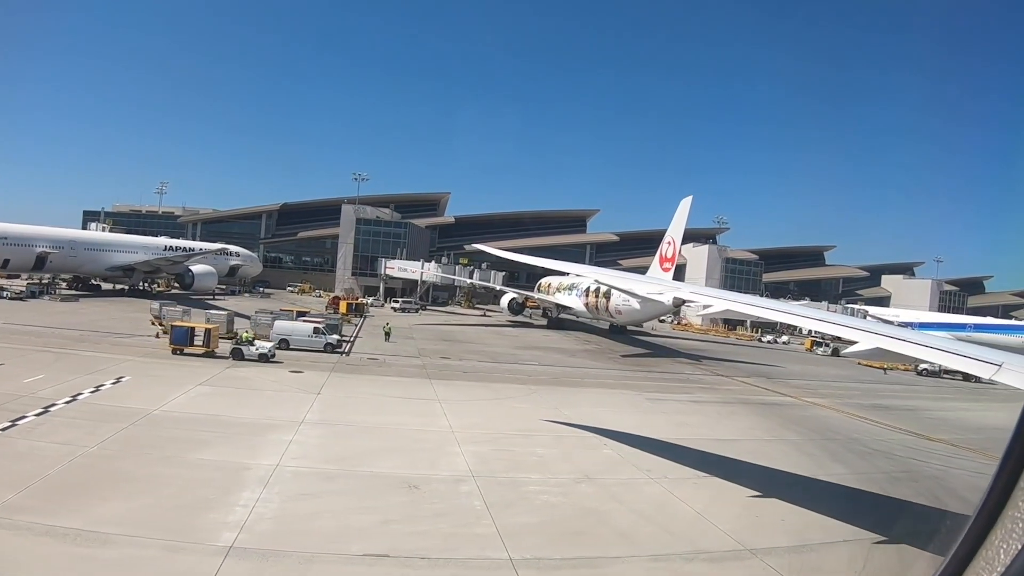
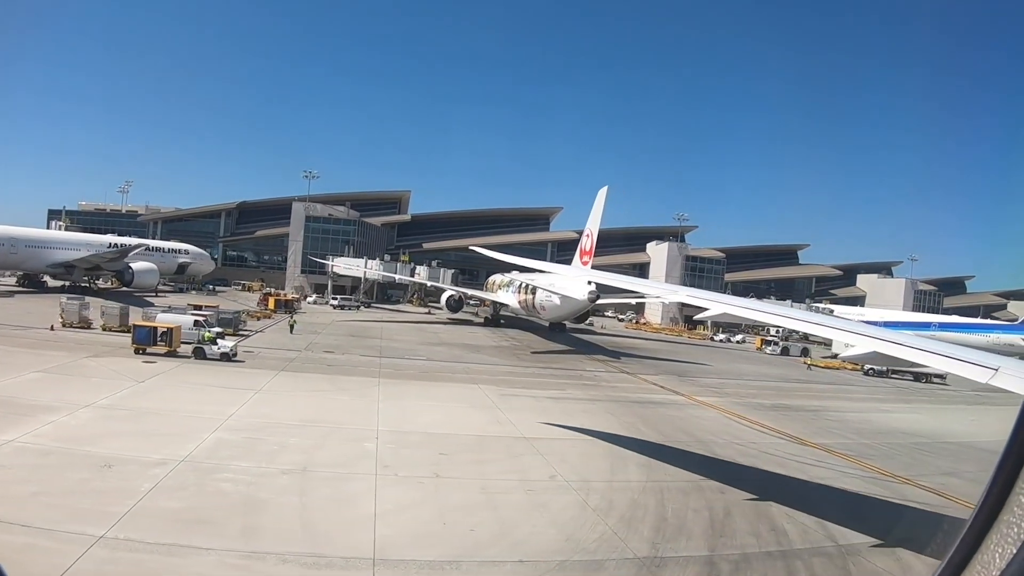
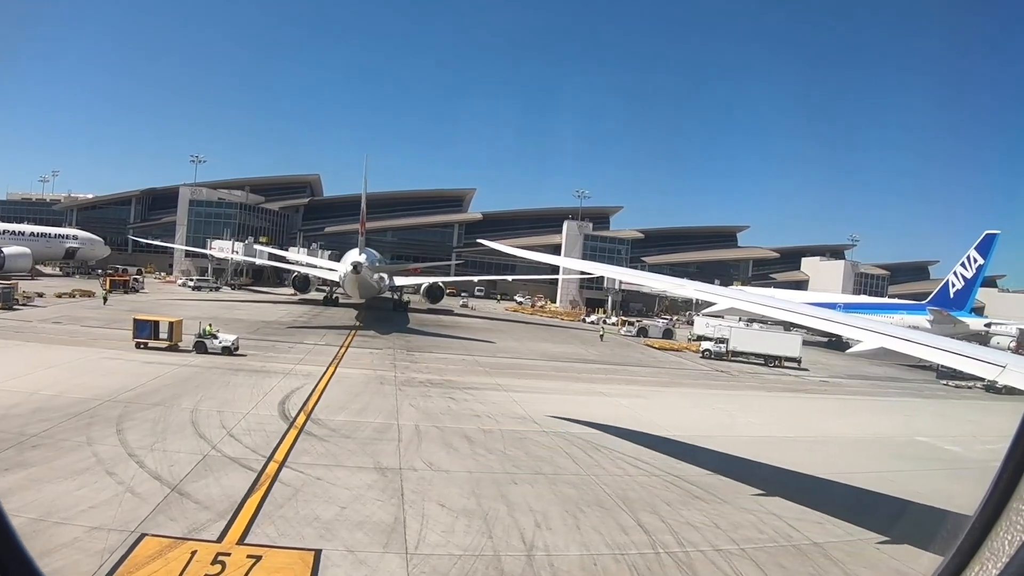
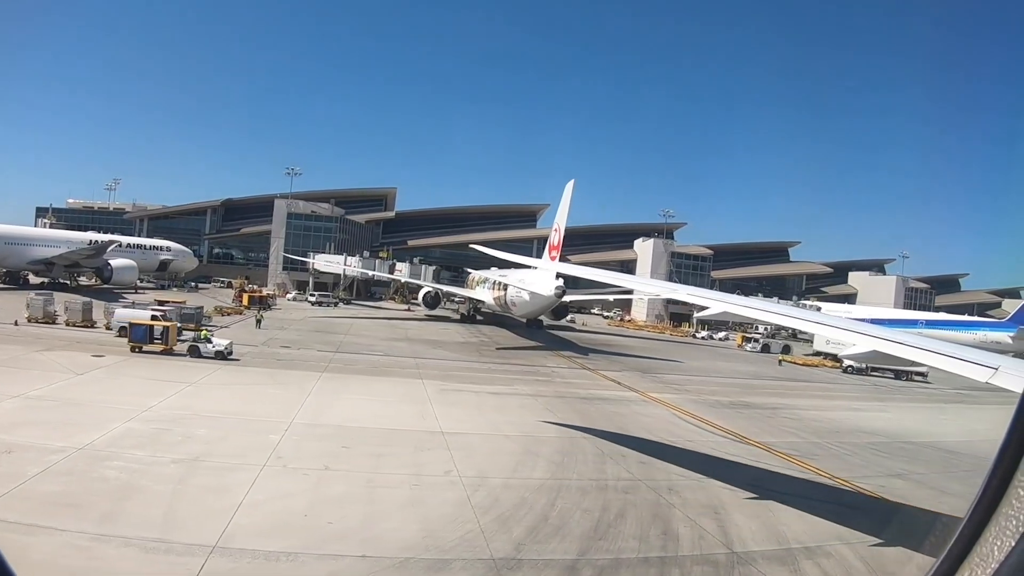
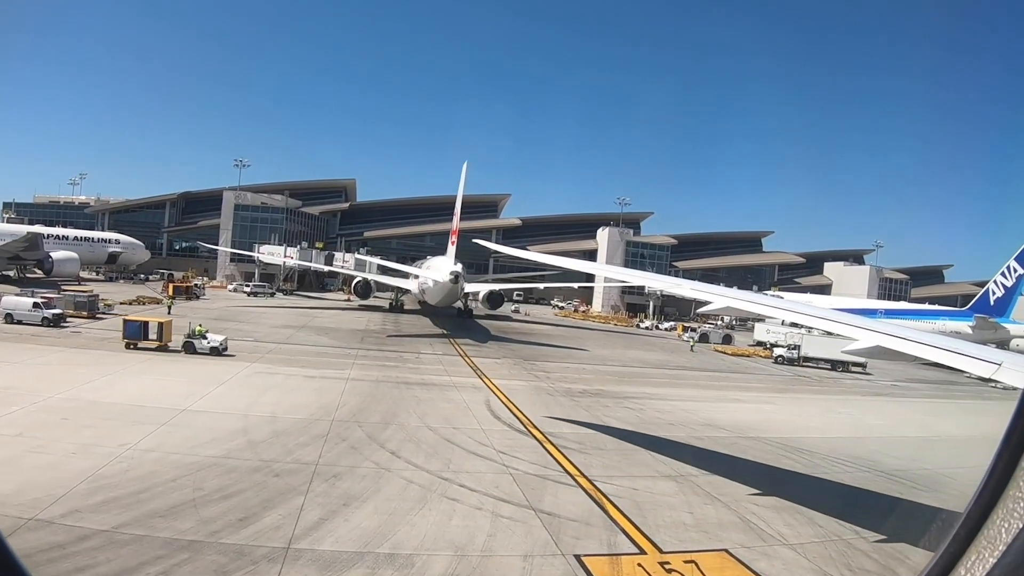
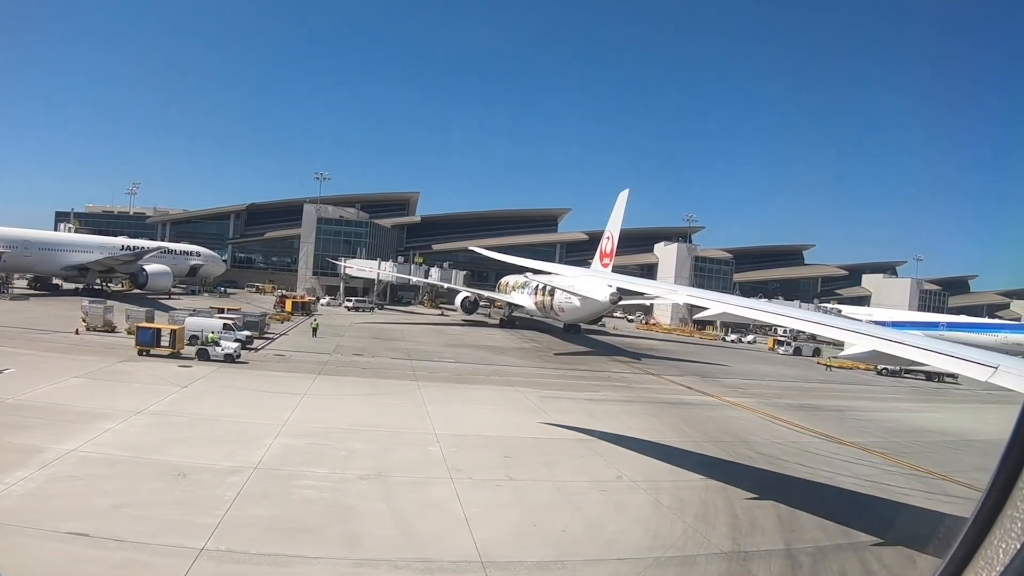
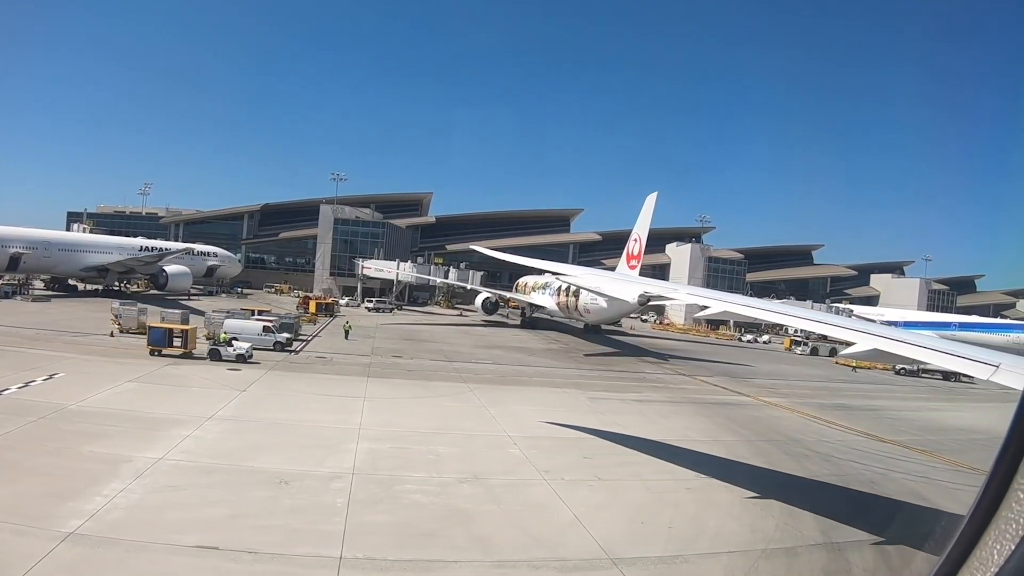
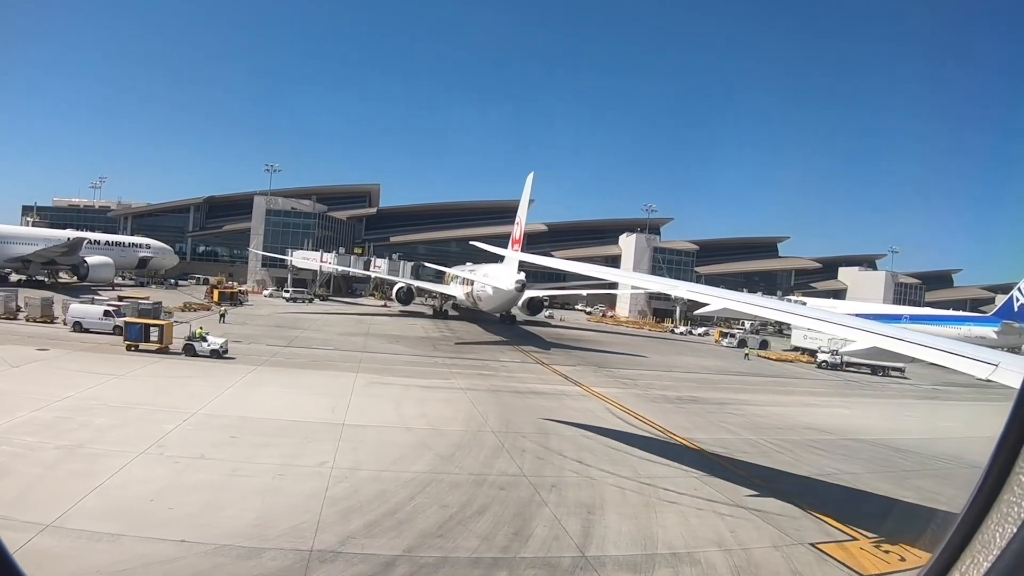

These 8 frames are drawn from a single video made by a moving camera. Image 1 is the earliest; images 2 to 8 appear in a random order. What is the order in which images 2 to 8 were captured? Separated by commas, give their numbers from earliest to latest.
7, 6, 2, 4, 8, 5, 3
